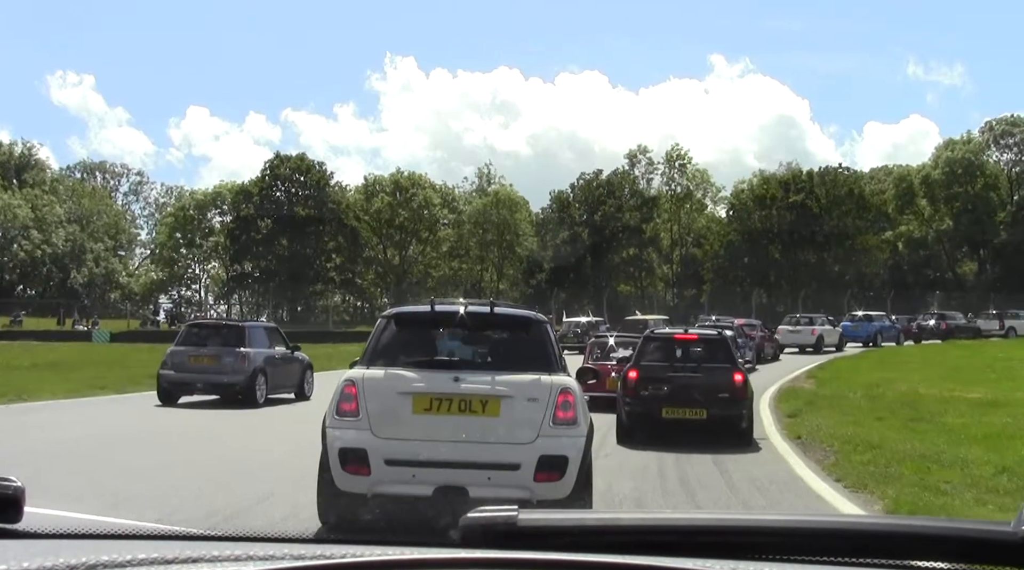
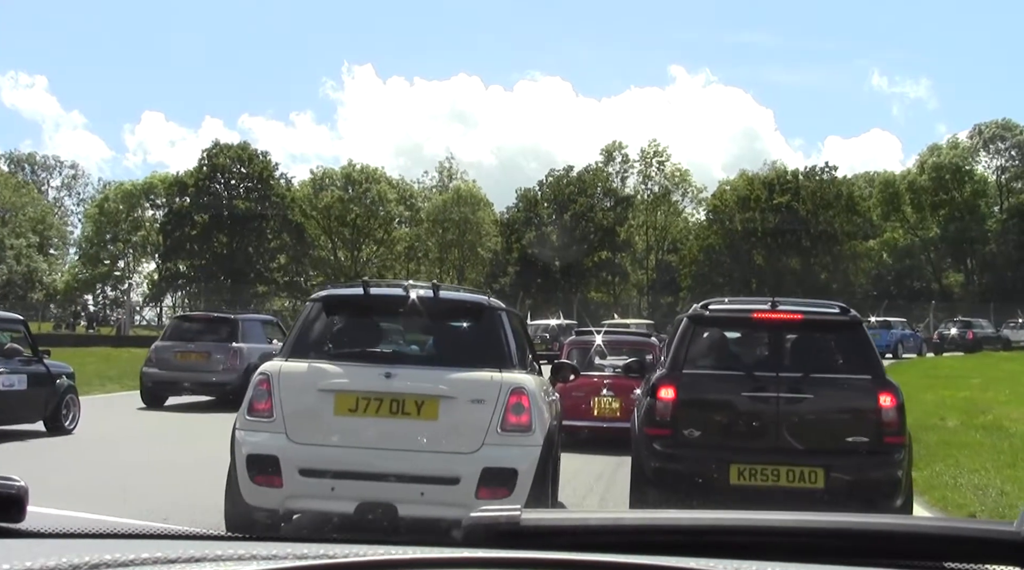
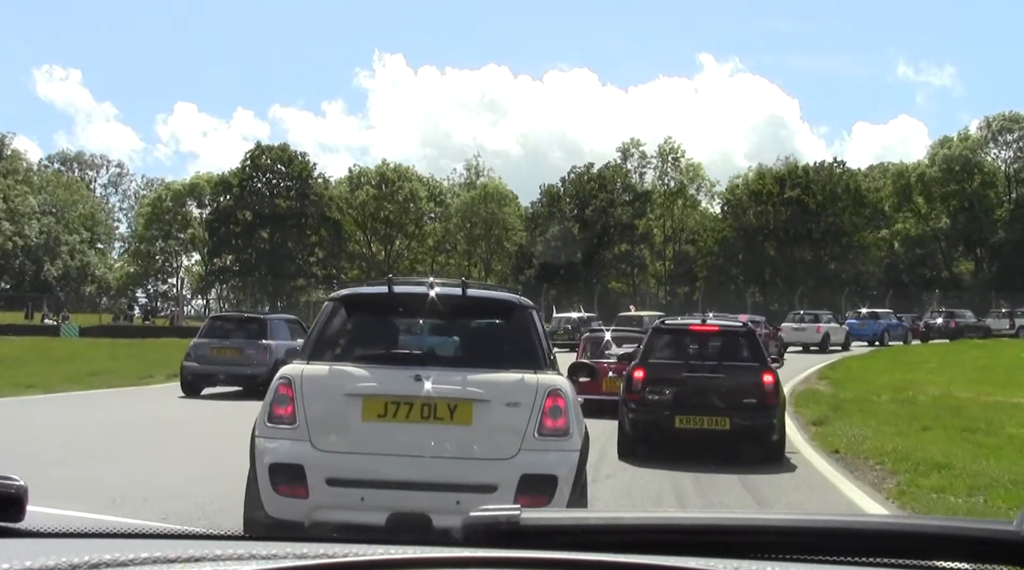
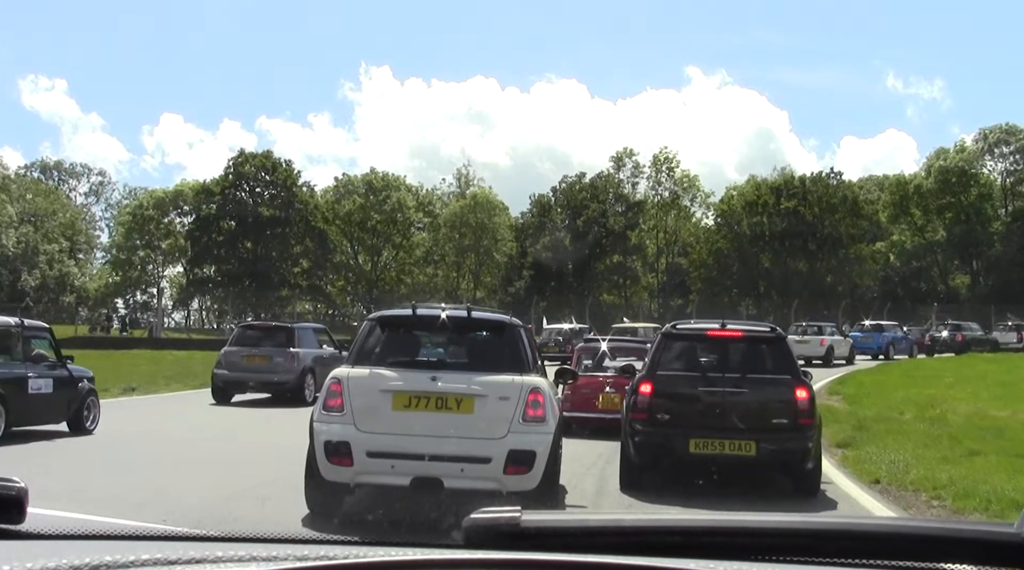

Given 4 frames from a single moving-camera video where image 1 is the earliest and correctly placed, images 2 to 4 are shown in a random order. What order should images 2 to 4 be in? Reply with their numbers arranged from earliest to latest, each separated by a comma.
3, 4, 2
